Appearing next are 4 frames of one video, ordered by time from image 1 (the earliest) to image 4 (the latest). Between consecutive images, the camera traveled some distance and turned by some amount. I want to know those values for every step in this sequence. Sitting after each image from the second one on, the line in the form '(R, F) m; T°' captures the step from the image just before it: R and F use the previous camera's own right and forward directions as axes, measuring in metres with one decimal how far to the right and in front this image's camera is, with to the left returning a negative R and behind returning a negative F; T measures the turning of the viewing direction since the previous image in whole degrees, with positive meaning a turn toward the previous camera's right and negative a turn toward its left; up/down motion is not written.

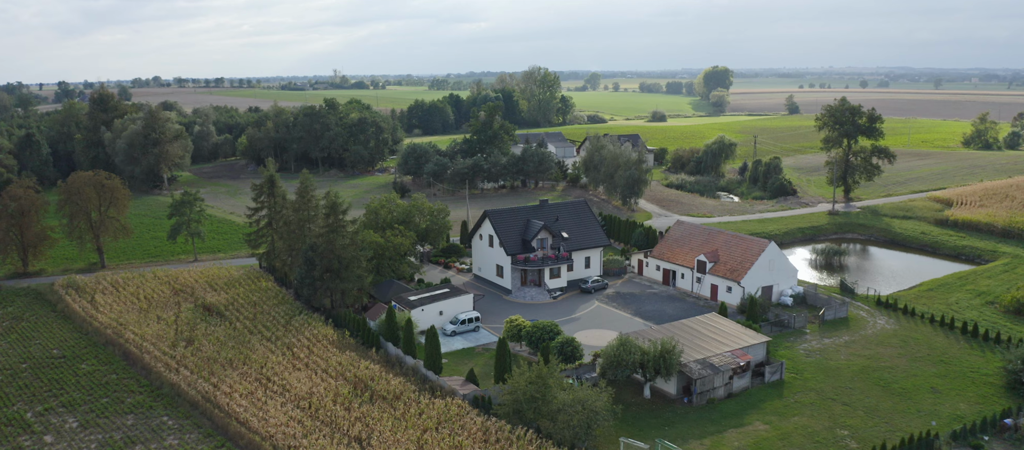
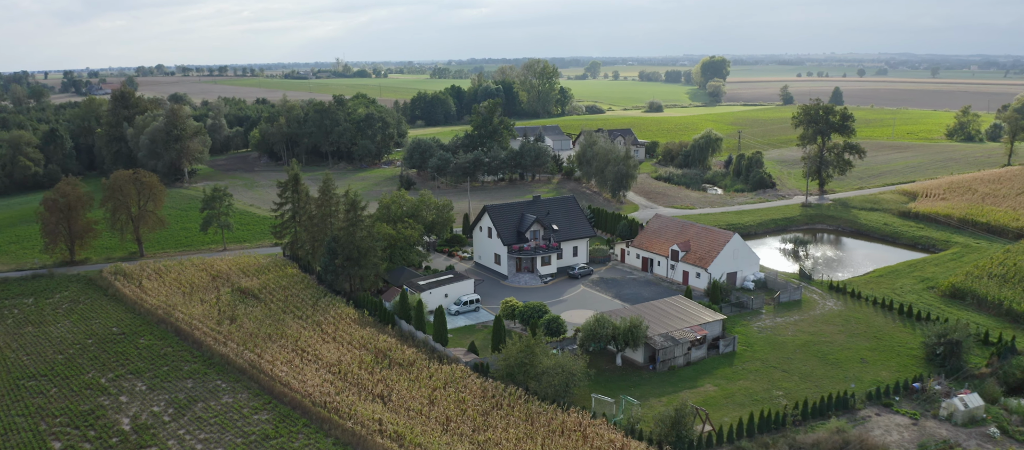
(+0.3, -5.6) m; 0°
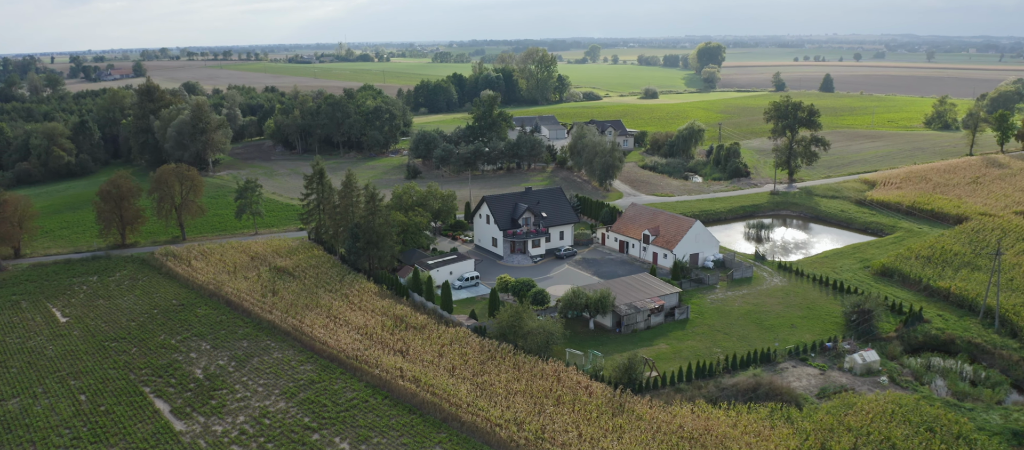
(+0.5, -7.9) m; 0°
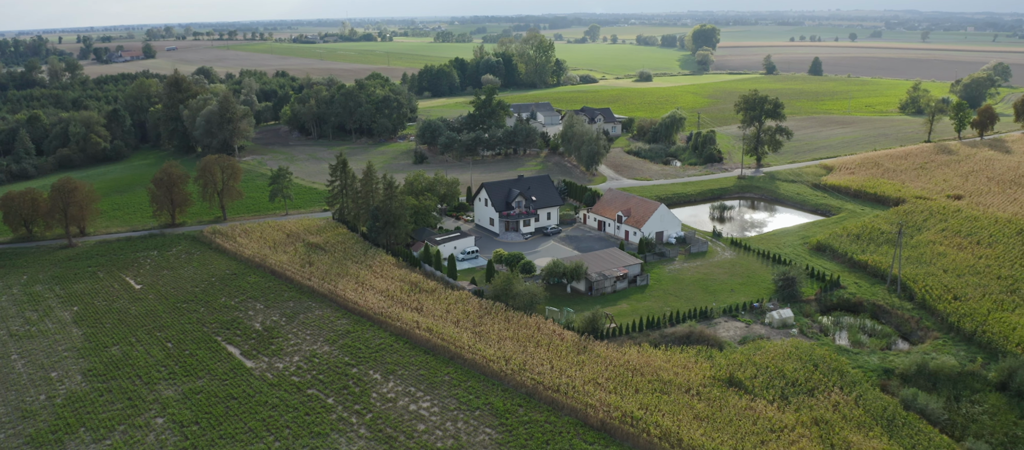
(+0.7, -10.3) m; 0°
